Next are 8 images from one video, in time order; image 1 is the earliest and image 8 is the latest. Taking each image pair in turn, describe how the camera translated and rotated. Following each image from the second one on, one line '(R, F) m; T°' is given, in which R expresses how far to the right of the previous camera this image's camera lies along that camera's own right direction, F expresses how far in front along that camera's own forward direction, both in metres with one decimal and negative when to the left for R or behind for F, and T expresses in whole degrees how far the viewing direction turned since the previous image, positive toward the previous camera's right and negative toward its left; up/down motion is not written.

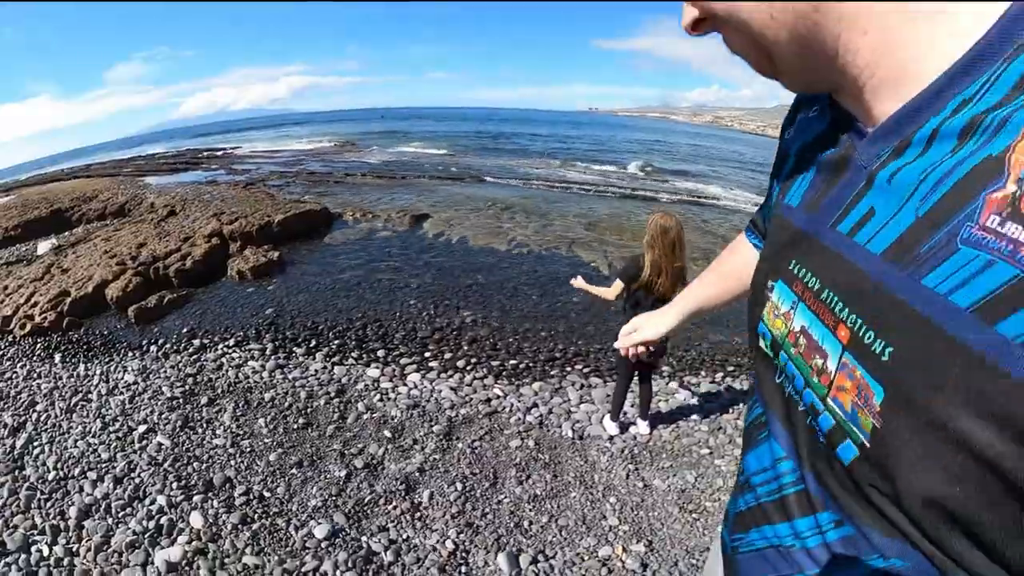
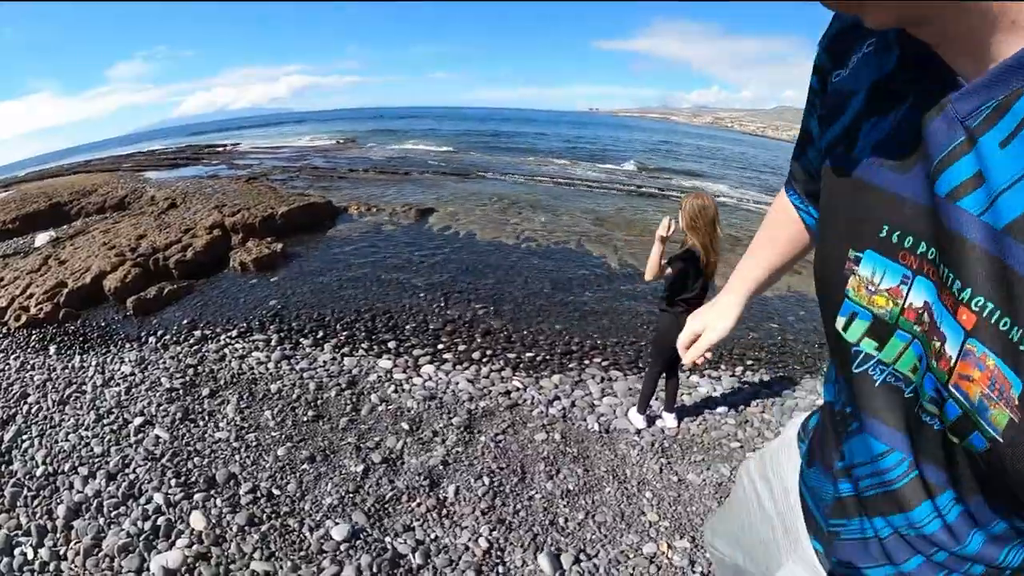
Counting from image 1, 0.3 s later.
(-0.3, +0.4) m; 0°
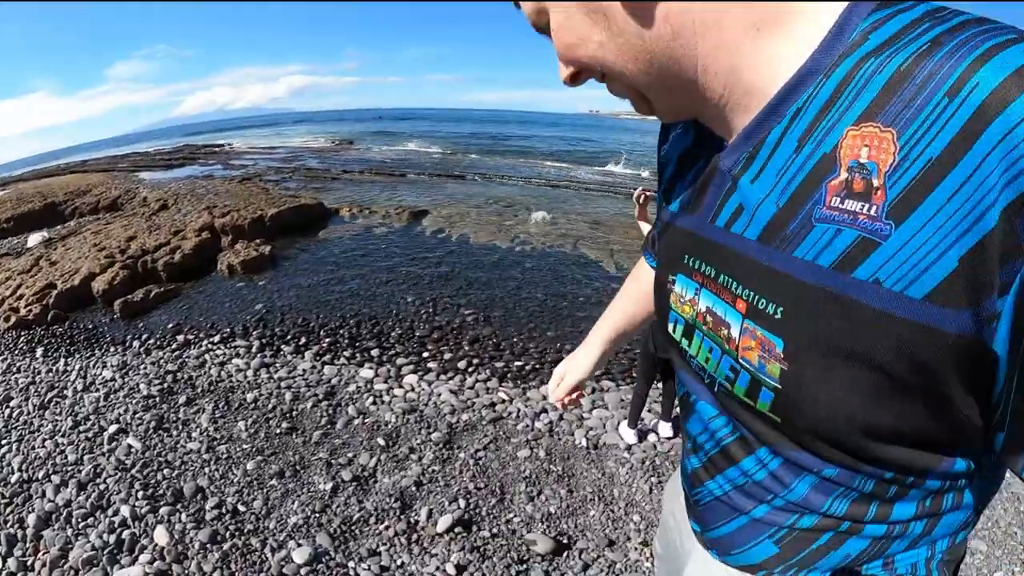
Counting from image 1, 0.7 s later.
(+0.2, +0.2) m; 0°
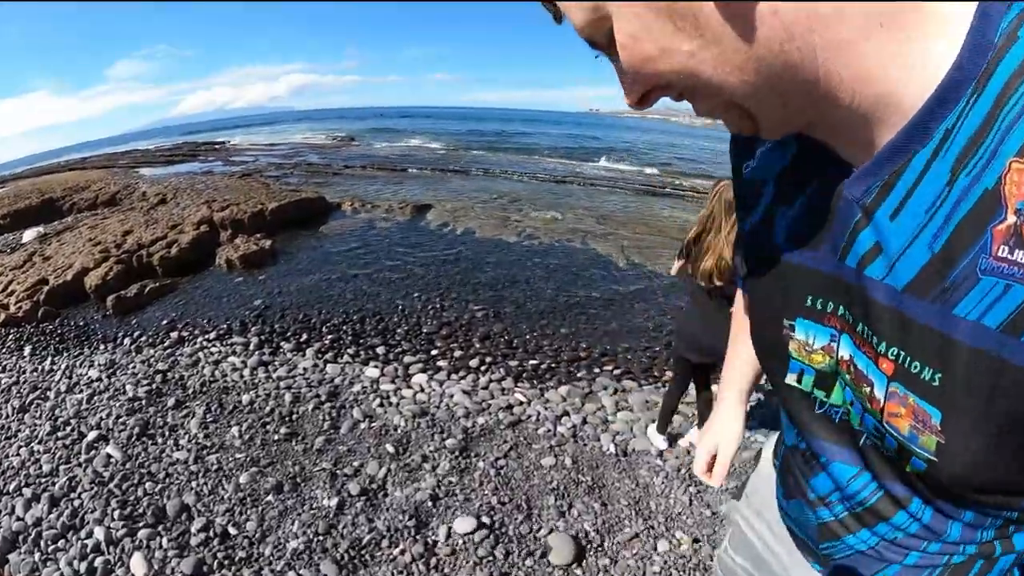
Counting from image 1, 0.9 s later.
(-0.2, +0.5) m; 0°
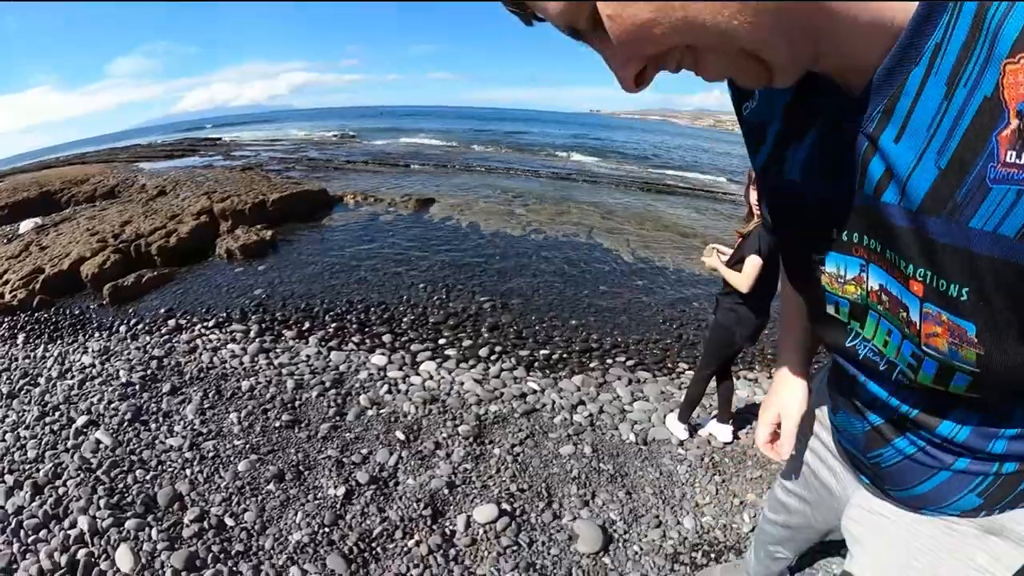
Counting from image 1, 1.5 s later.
(-0.1, +0.3) m; 0°
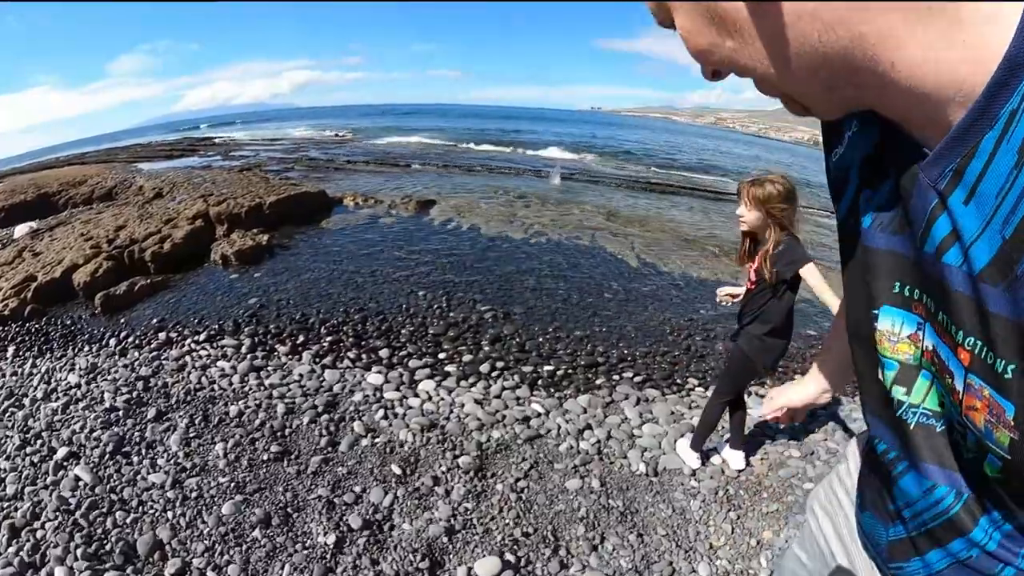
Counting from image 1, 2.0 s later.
(0.0, +0.3) m; 0°
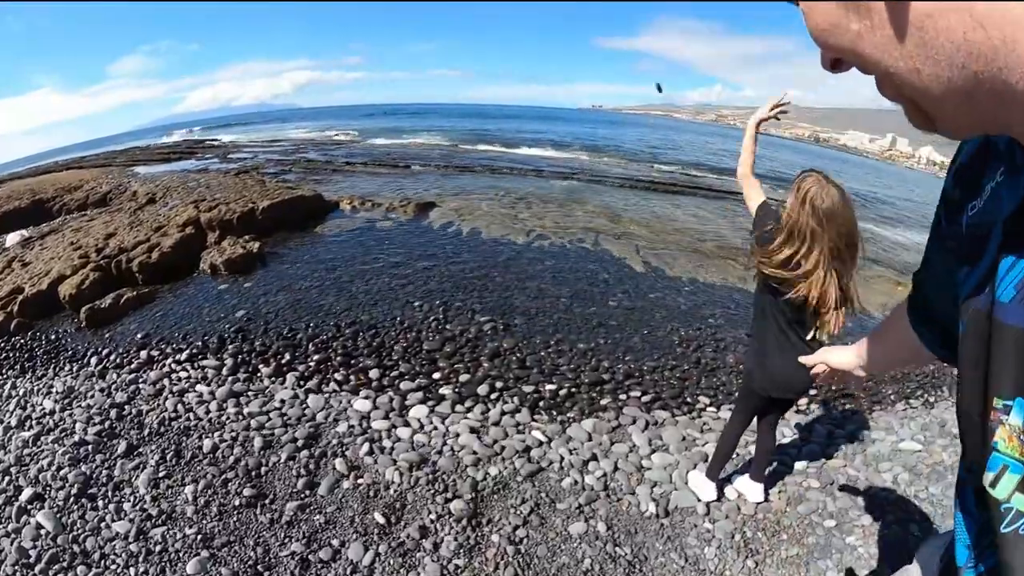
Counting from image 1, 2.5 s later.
(0.0, +0.4) m; 0°
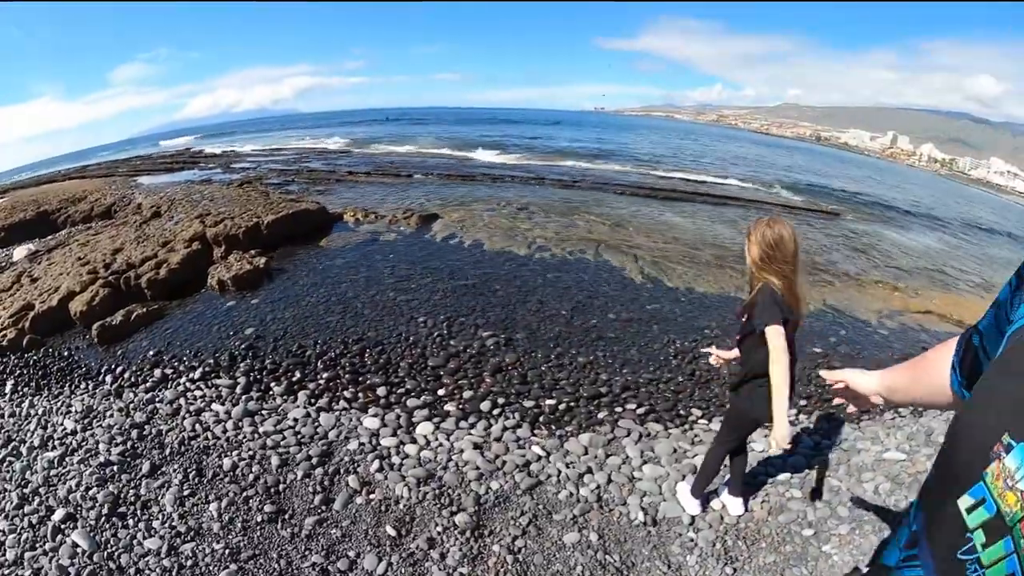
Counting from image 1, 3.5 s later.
(0.0, -0.4) m; 0°
